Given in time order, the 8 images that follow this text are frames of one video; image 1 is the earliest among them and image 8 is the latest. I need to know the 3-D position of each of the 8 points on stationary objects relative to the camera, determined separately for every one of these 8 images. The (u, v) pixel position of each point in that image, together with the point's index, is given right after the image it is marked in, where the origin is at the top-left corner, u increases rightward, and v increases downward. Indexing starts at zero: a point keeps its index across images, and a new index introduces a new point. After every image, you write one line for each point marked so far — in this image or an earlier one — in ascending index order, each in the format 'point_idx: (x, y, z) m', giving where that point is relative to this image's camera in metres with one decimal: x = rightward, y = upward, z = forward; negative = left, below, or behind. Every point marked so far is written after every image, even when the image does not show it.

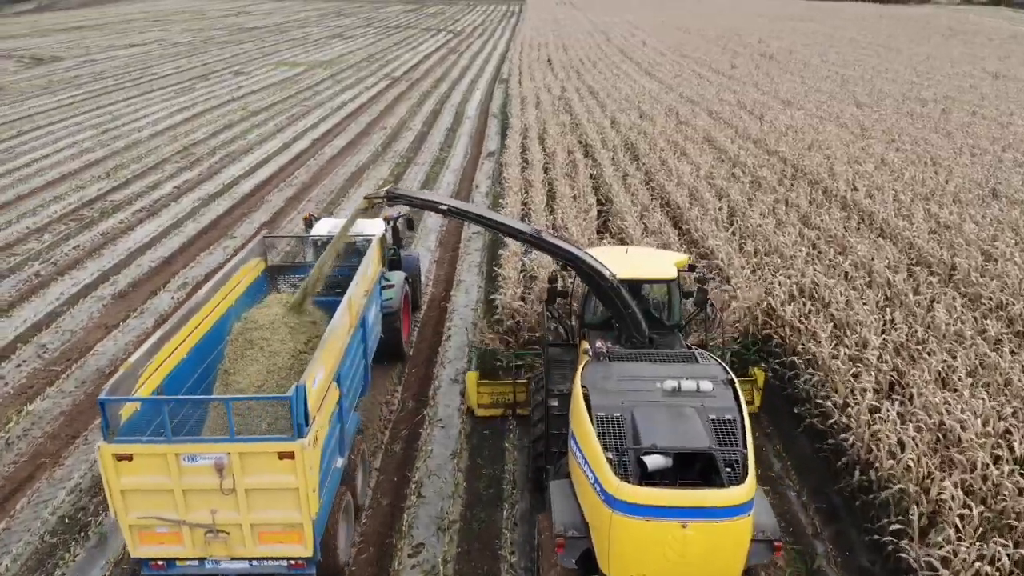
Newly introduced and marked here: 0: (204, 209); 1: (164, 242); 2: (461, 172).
0: (-5.6, +1.5, +14.2) m
1: (-5.5, +0.8, +12.2) m
2: (-1.1, +3.0, +18.5) m
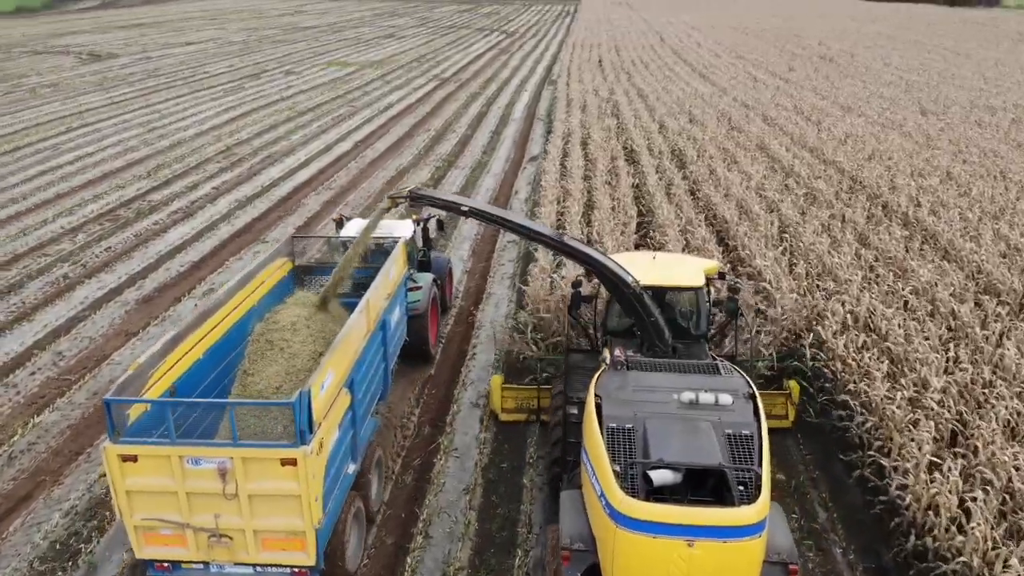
0: (-4.9, +1.5, +14.0) m
1: (-4.9, +0.7, +12.1) m
2: (-0.2, +2.8, +18.1) m
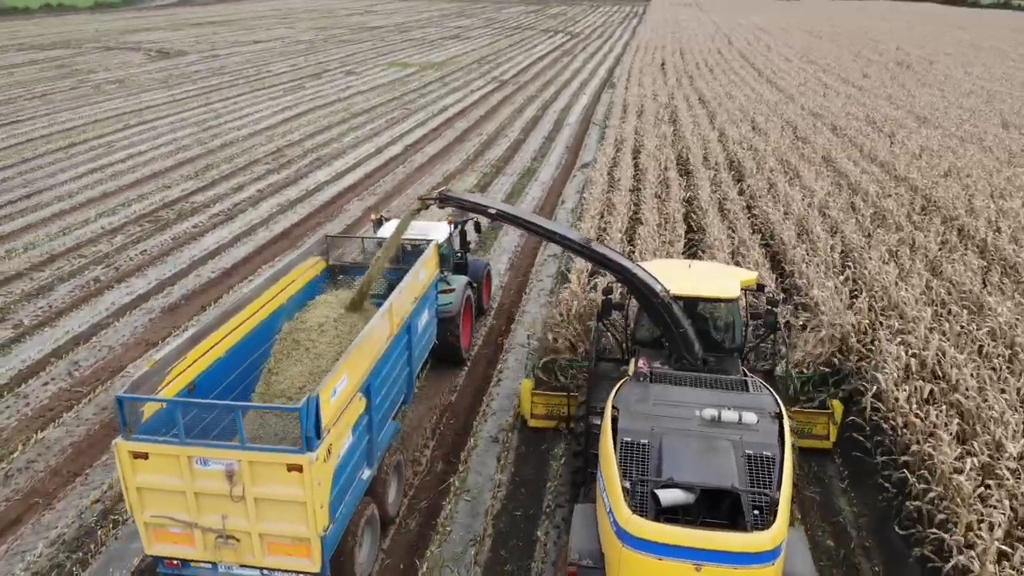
0: (-4.1, +1.3, +13.8) m
1: (-4.3, +0.6, +11.9) m
2: (+1.0, +2.5, +17.5) m
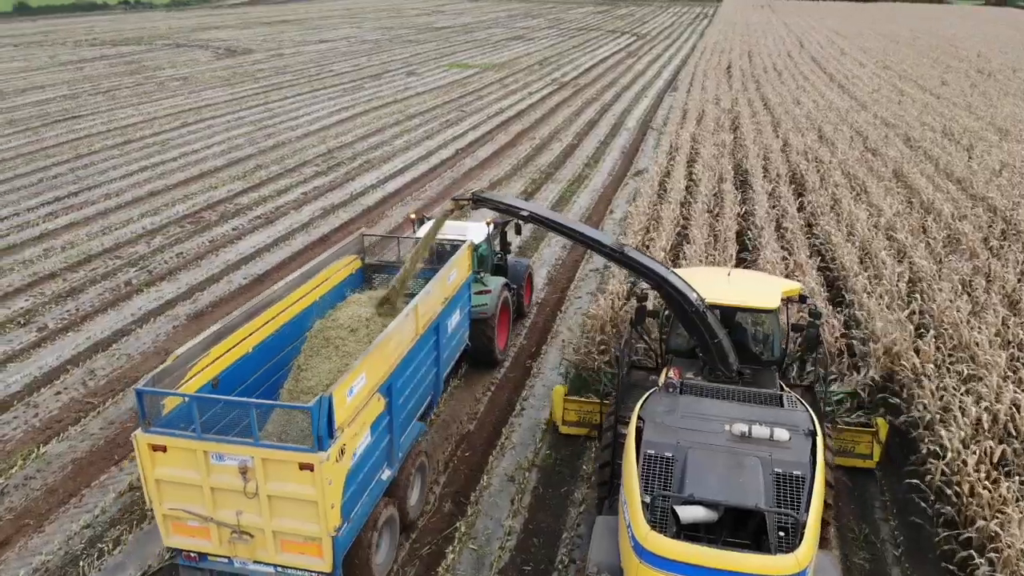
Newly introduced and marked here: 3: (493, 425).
0: (-3.3, +1.2, +13.6) m
1: (-3.7, +0.5, +11.7) m
2: (+2.0, +2.2, +16.9) m
3: (-0.2, -1.3, +7.6) m
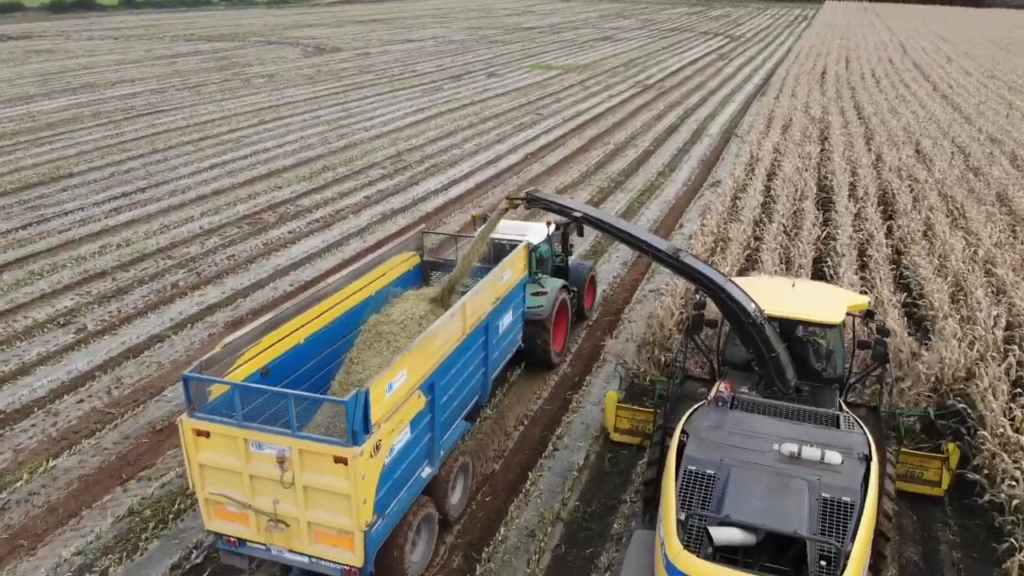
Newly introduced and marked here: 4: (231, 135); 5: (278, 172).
0: (-2.3, +1.1, +13.3) m
1: (-2.9, +0.4, +11.4) m
2: (+3.4, +1.9, +16.0) m
3: (+0.1, -1.6, +7.0) m
4: (-7.3, +4.0, +19.7) m
5: (-5.1, +2.6, +16.6) m
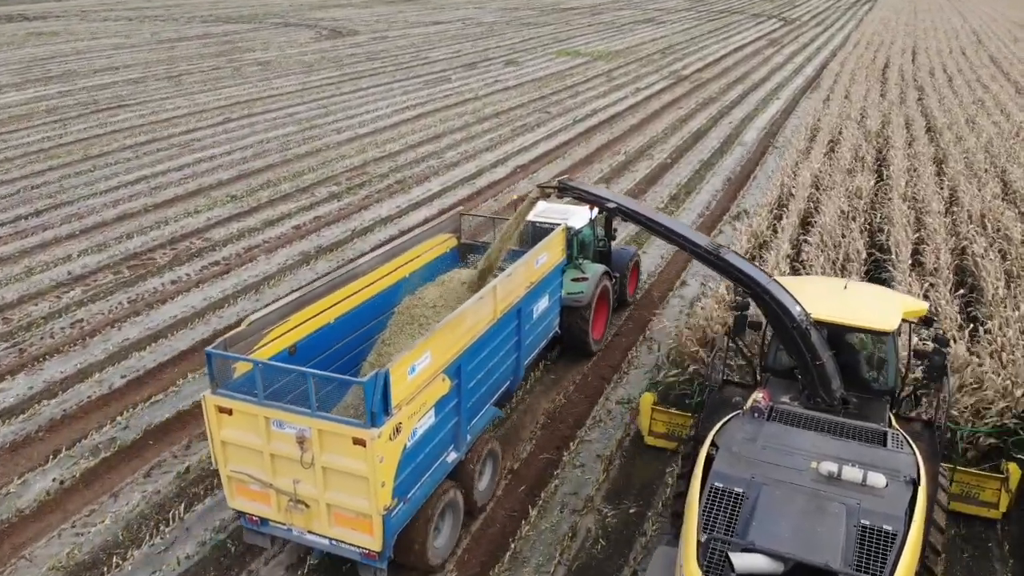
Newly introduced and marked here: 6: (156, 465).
0: (-2.9, +0.3, +10.6) m
1: (-3.6, -0.4, +8.8) m
2: (+3.0, +1.0, +13.0) m
3: (-0.9, -2.6, +4.2) m
4: (-7.4, +3.4, +17.2) m
5: (-5.5, +1.9, +14.0) m
6: (-2.9, -1.5, +6.3) m
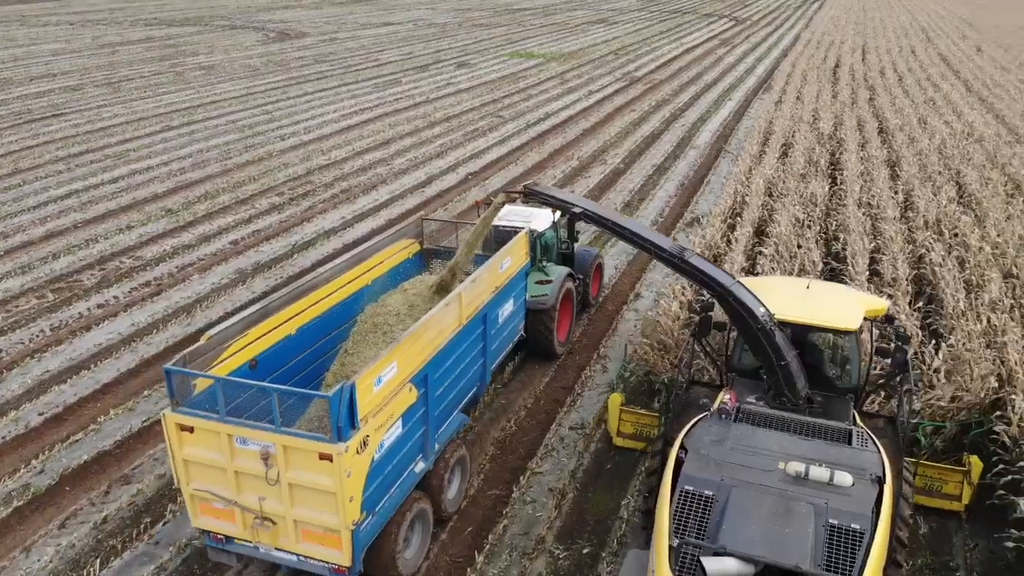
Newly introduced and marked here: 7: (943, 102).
0: (-3.6, 0.0, +10.0) m
1: (-4.2, -0.7, +8.2) m
2: (+2.2, +0.8, +12.7) m
3: (-1.2, -2.8, +3.8) m
4: (-8.4, +3.0, +16.5) m
5: (-6.3, +1.6, +13.4) m
6: (-3.3, -1.7, +5.7) m
7: (+10.3, +4.5, +18.8) m
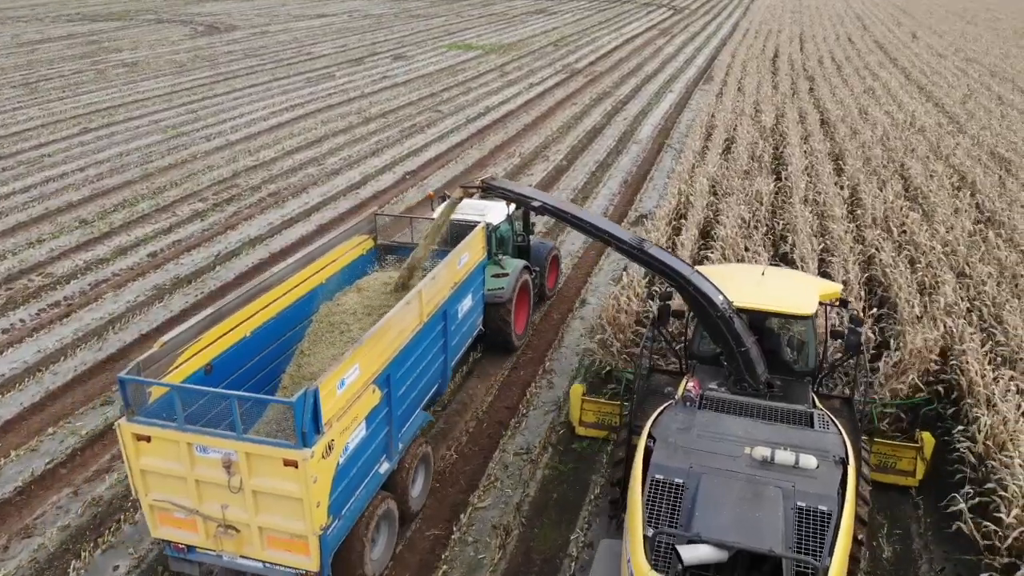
0: (-4.3, -0.2, +9.4) m
1: (-4.8, -1.0, +7.5) m
2: (+1.2, +0.9, +12.4) m
3: (-1.4, -3.1, +3.3) m
4: (-9.7, +2.7, +15.4) m
5: (-7.3, +1.3, +12.5) m
6: (-3.7, -2.0, +5.1) m
7: (+8.8, +4.9, +18.9) m
